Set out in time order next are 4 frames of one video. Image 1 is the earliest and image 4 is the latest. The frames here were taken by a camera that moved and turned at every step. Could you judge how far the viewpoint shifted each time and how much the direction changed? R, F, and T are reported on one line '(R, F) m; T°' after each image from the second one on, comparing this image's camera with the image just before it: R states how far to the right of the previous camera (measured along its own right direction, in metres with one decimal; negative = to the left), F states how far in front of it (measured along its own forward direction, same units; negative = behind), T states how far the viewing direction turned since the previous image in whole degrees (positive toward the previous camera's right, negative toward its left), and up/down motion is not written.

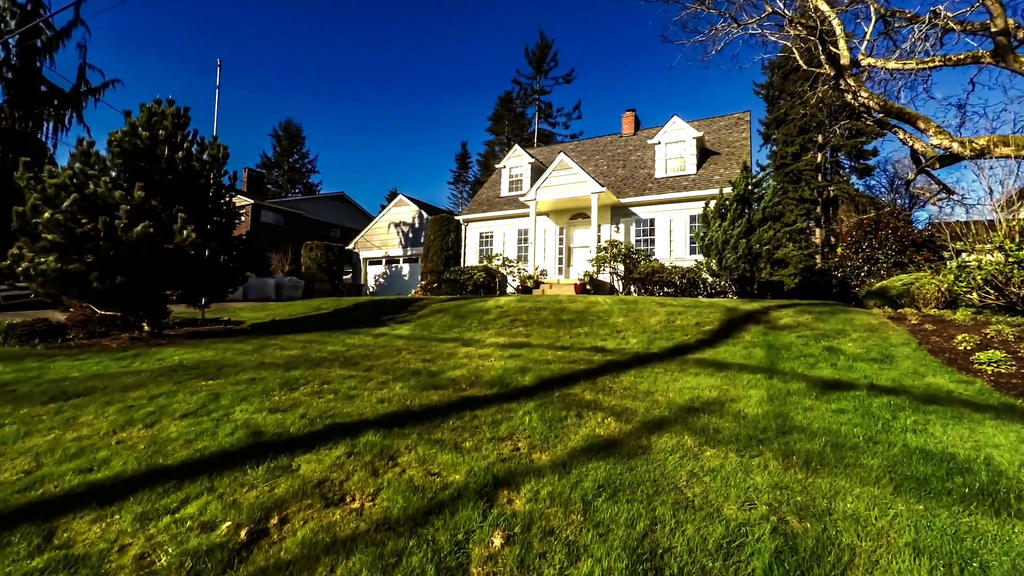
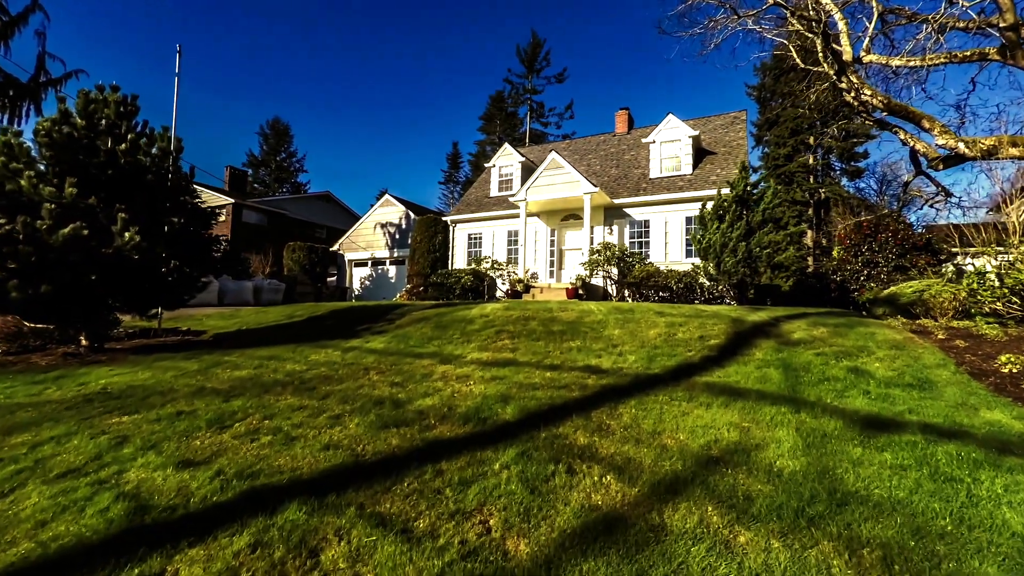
(+0.1, +0.6) m; +1°
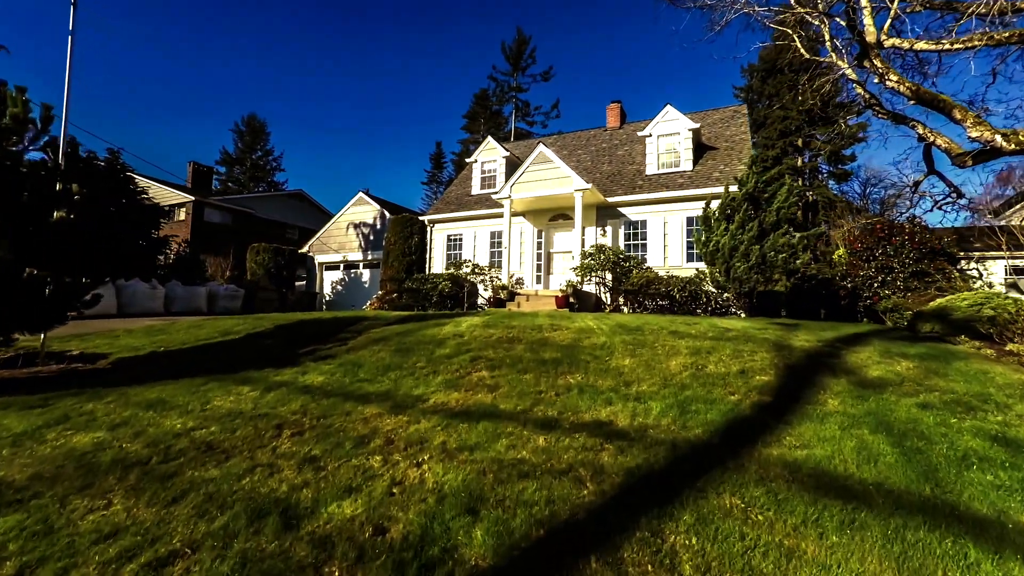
(+0.1, +1.4) m; +2°
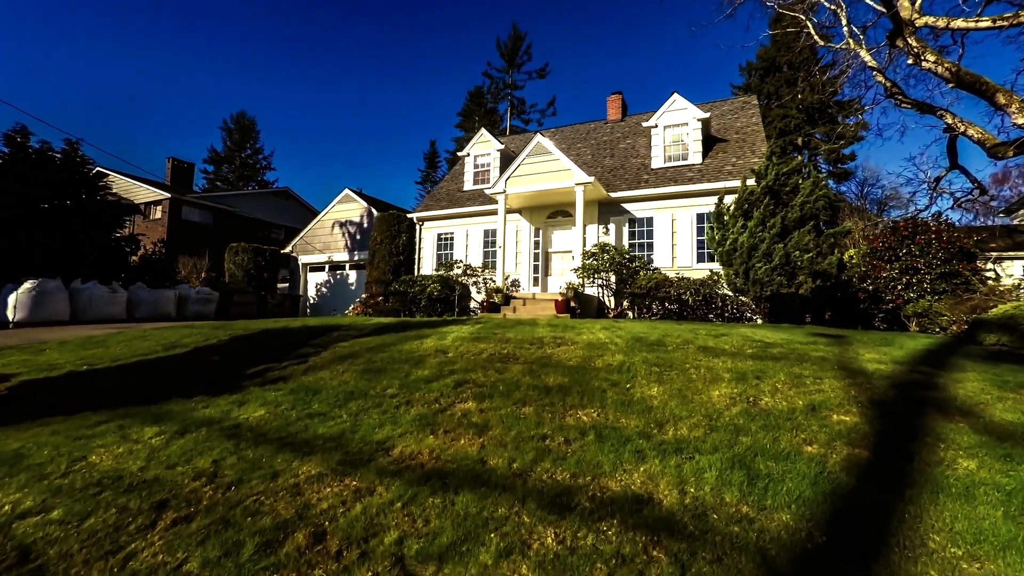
(0.0, +1.0) m; +1°
